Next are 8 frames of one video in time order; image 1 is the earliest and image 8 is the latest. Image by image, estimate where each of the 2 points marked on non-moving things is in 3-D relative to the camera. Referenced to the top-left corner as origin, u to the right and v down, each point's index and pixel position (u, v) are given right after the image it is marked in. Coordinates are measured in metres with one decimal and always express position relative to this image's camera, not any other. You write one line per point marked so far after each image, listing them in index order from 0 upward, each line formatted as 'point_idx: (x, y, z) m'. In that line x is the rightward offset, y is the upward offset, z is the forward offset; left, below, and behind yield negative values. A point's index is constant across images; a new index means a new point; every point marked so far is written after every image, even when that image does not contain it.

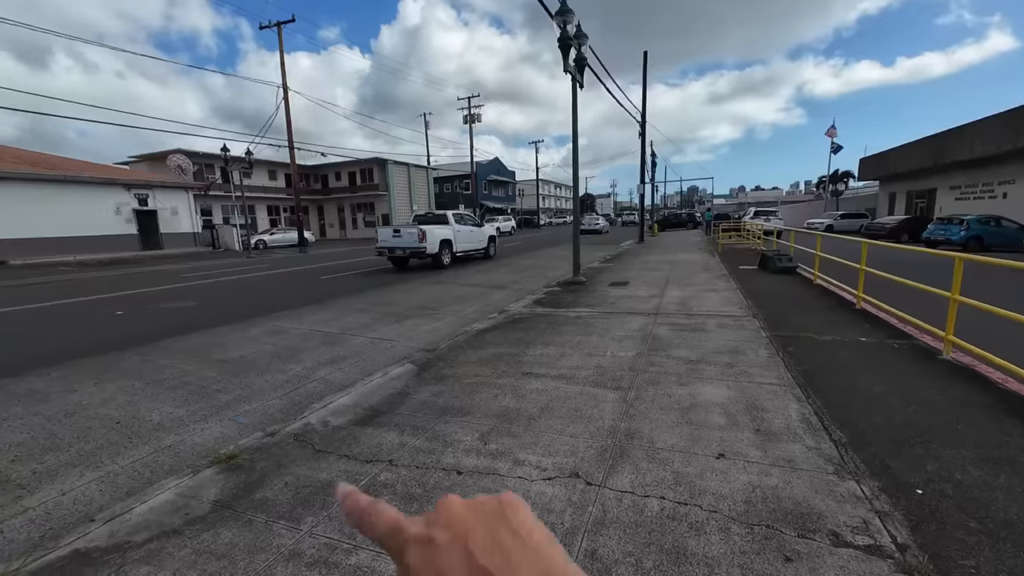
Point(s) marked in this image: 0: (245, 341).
0: (-4.1, -0.8, +6.6) m
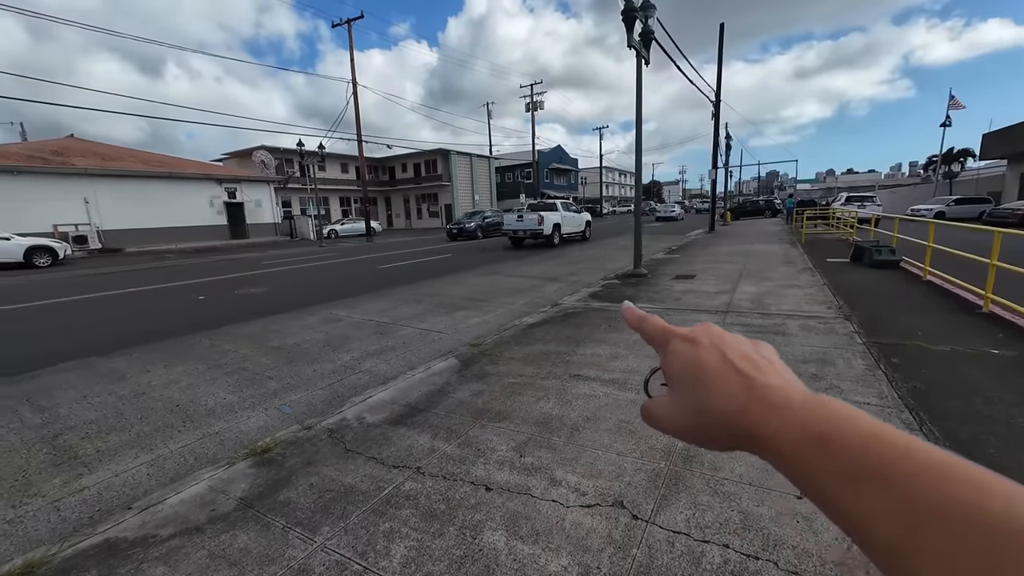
0: (-3.3, -0.6, +6.8) m
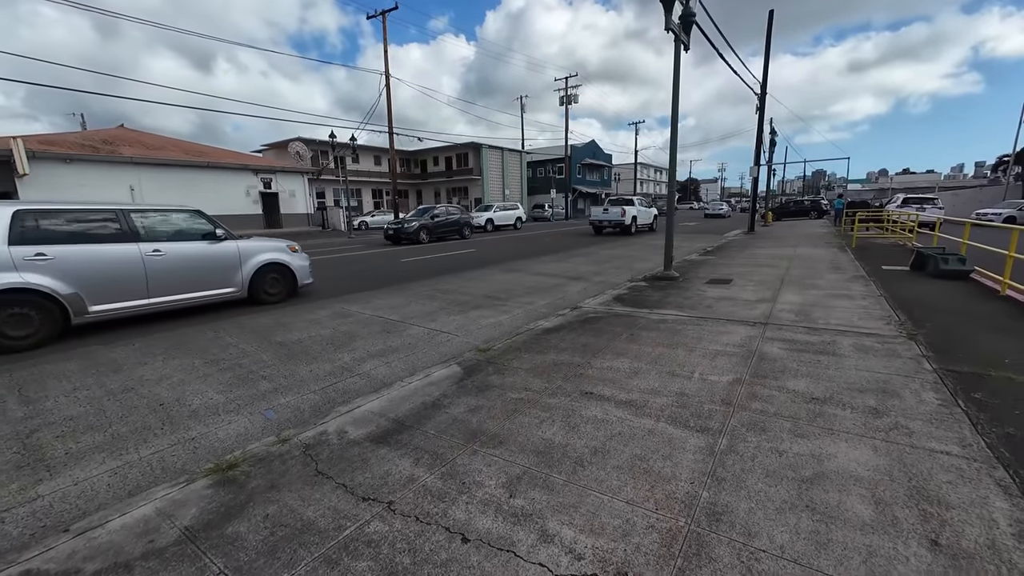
0: (-3.1, -0.5, +6.6) m
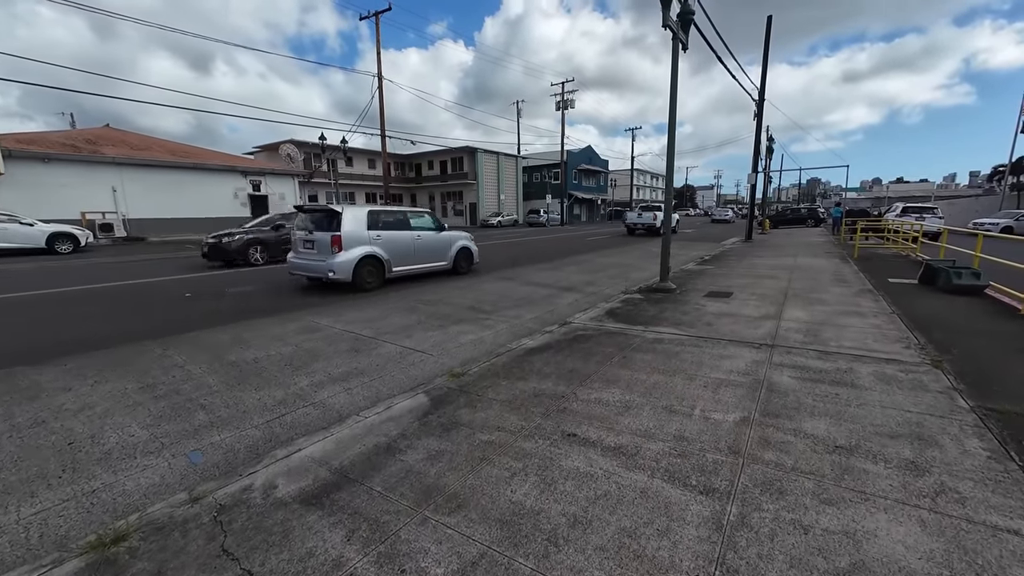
0: (-3.3, -0.7, +6.0) m
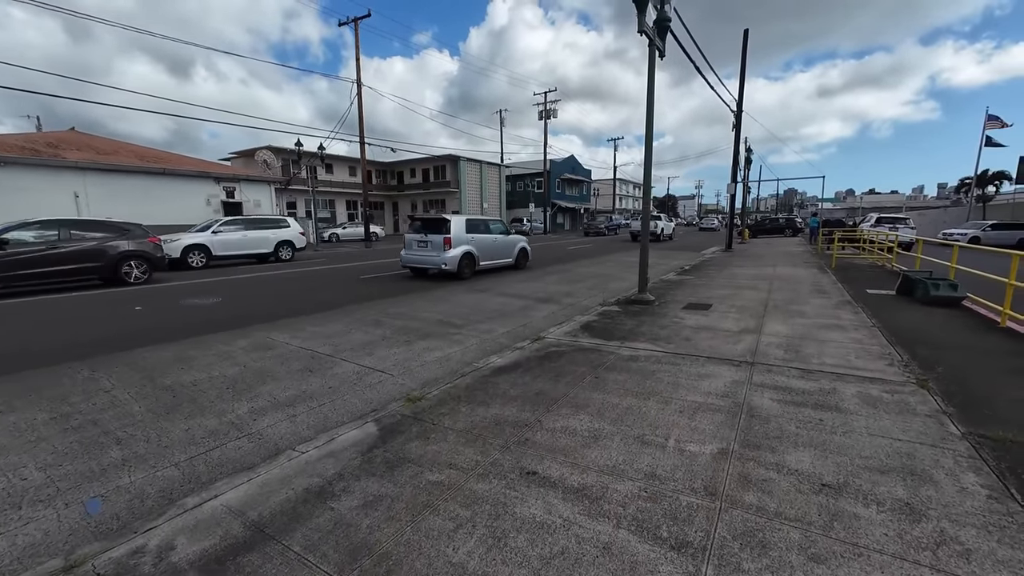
0: (-3.8, -0.9, +5.5) m
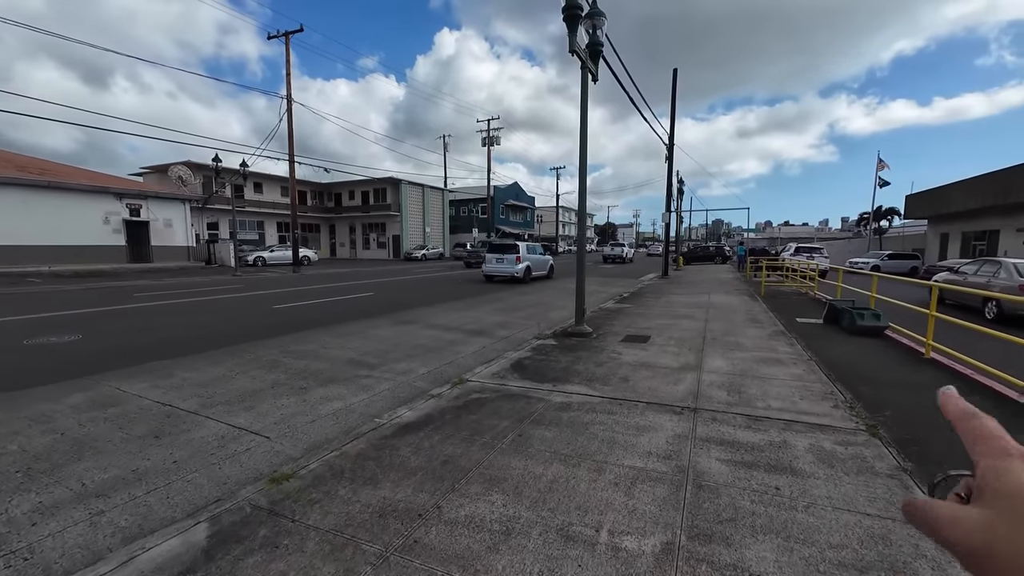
0: (-4.7, -1.3, +4.1) m
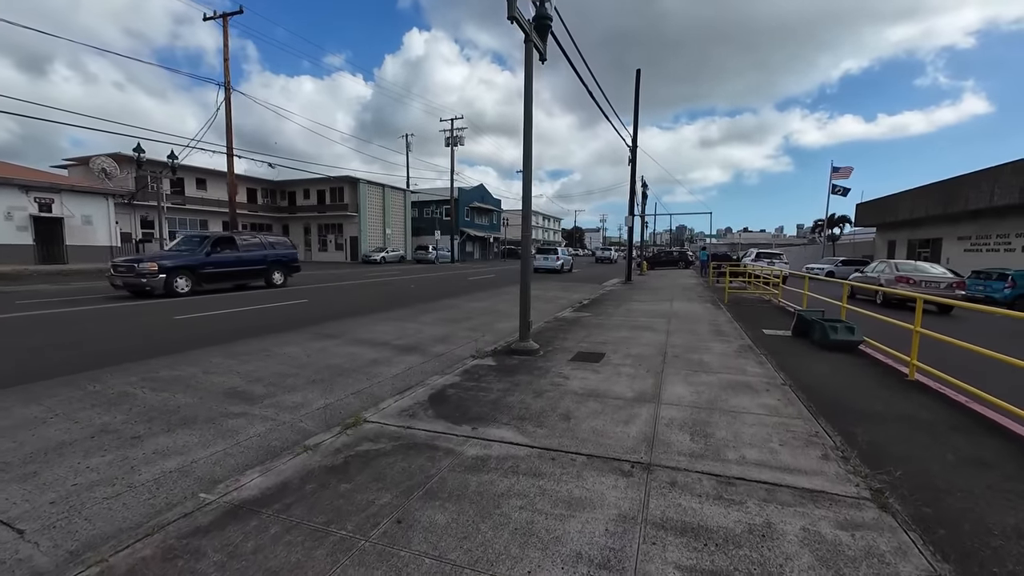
0: (-5.4, -1.4, +2.6) m
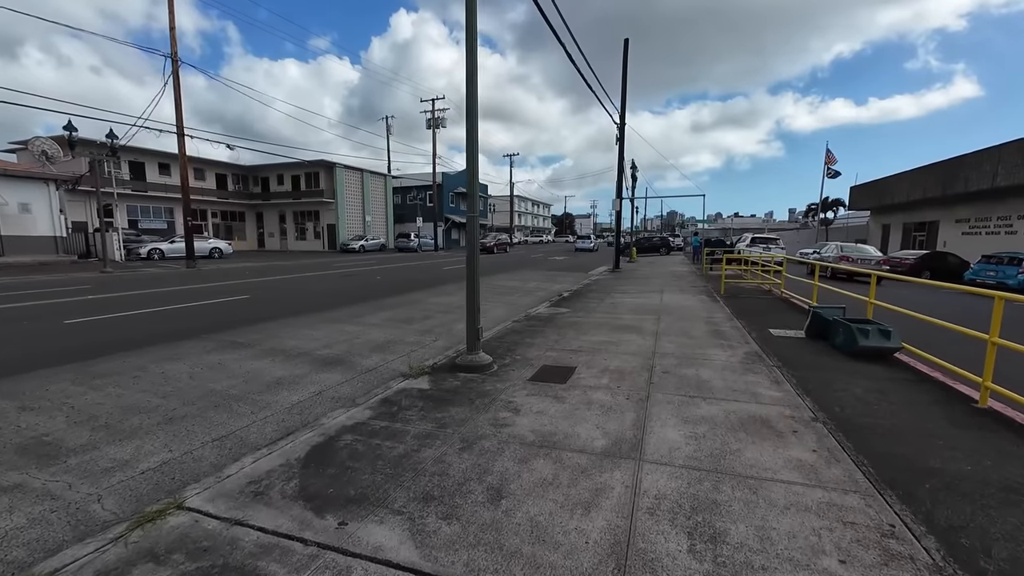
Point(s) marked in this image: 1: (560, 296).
0: (-6.0, -1.6, +1.0) m
1: (+1.3, -0.3, +12.1) m
